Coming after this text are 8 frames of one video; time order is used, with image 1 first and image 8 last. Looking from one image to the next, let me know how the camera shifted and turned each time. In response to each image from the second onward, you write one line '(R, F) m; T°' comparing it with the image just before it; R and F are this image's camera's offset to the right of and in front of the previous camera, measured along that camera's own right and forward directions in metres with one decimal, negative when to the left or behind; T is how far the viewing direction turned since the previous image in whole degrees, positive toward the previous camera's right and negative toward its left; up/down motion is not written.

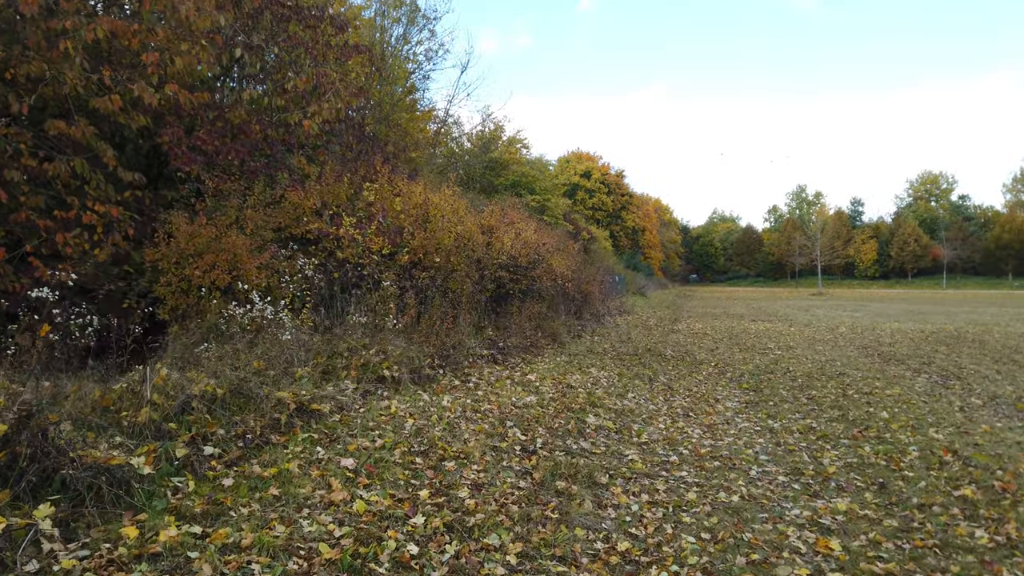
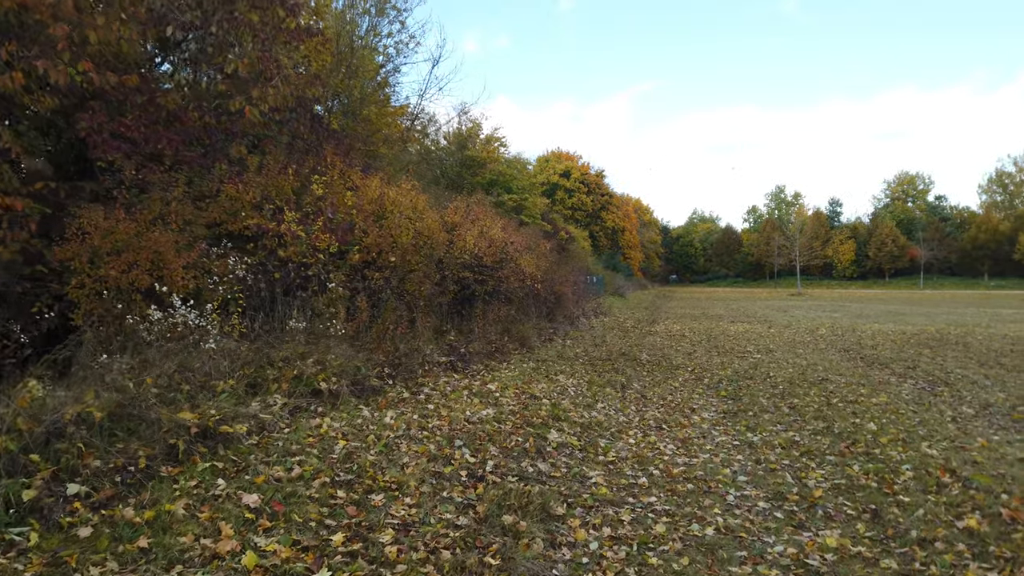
(+0.3, +0.8) m; +1°
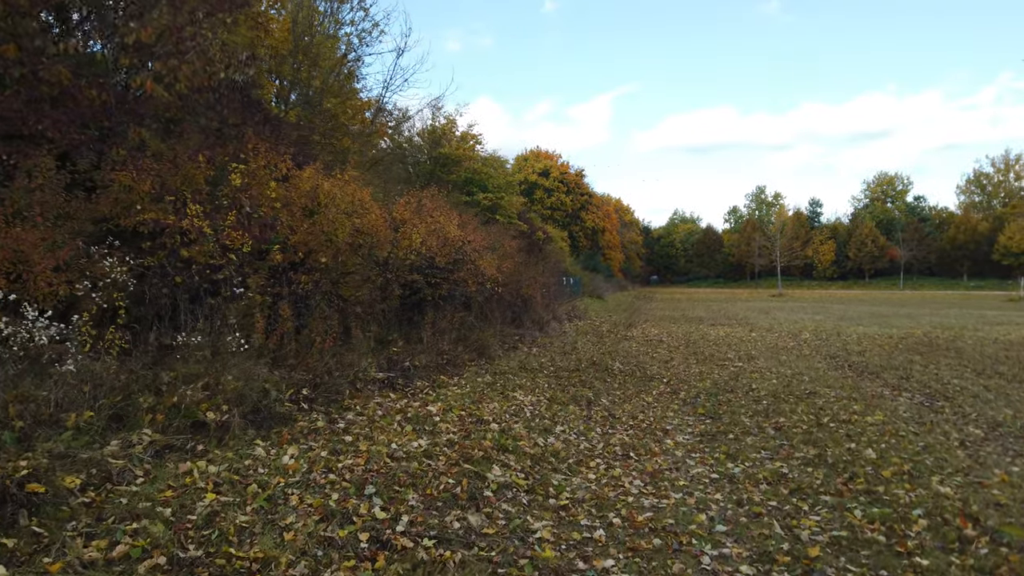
(+0.4, +1.2) m; +1°
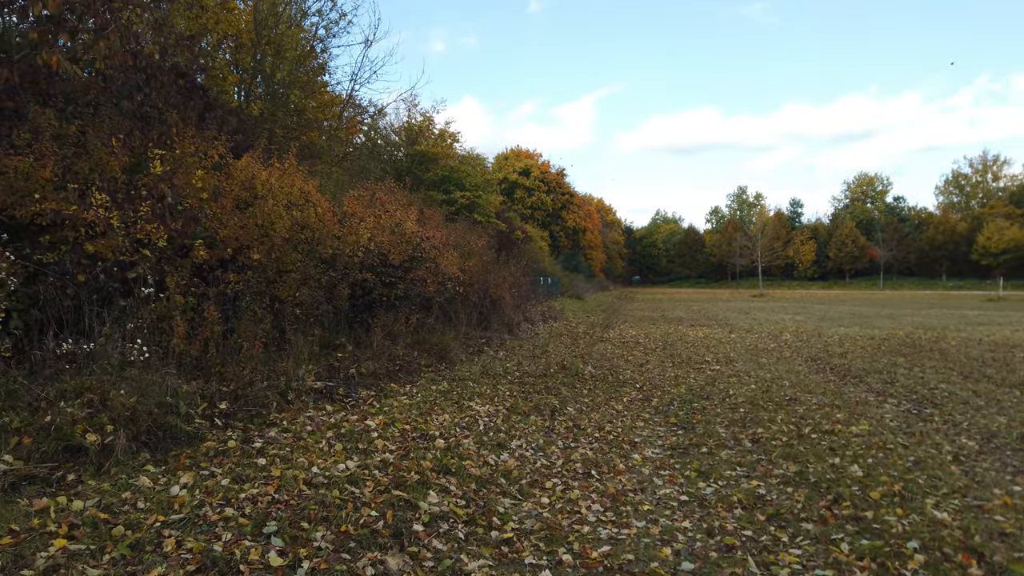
(+0.3, +0.8) m; +1°
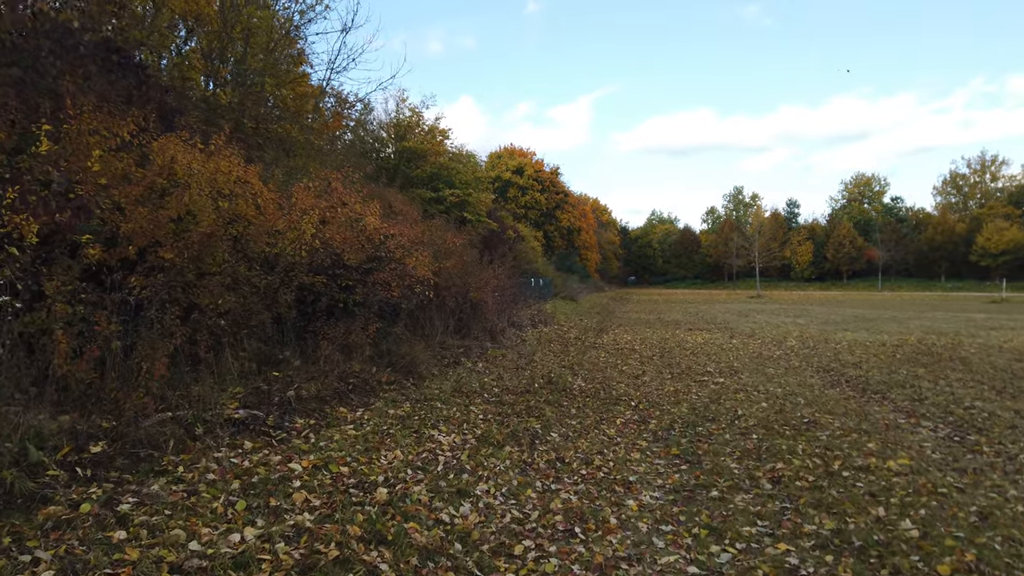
(+0.2, +1.4) m; 0°
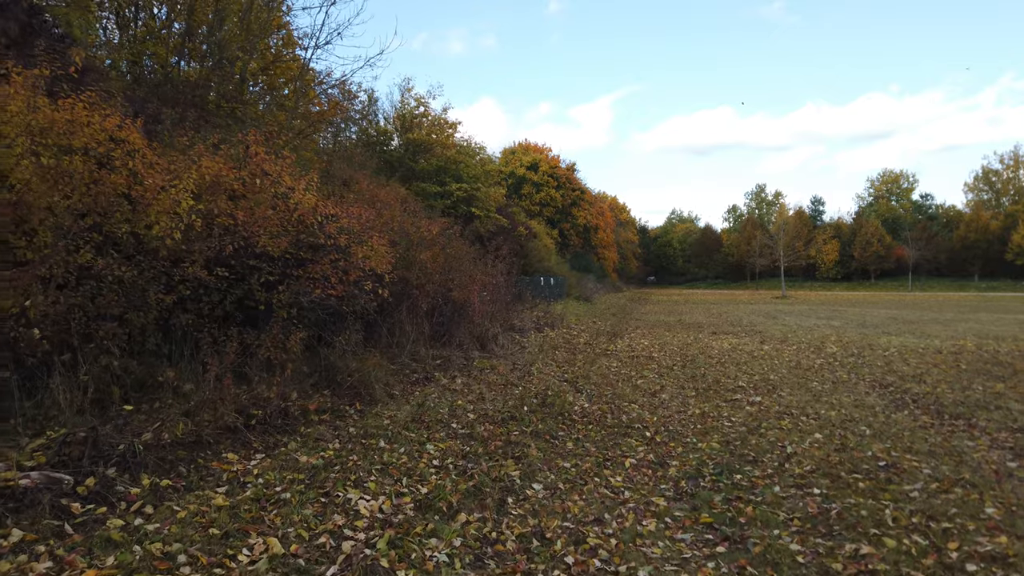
(+0.4, +2.2) m; -1°
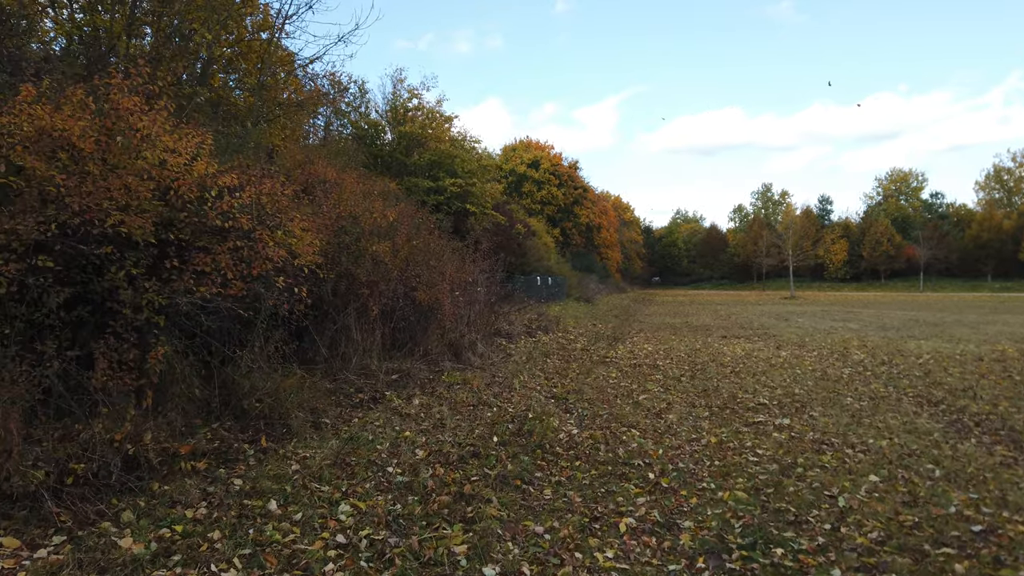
(+0.3, +1.8) m; 0°
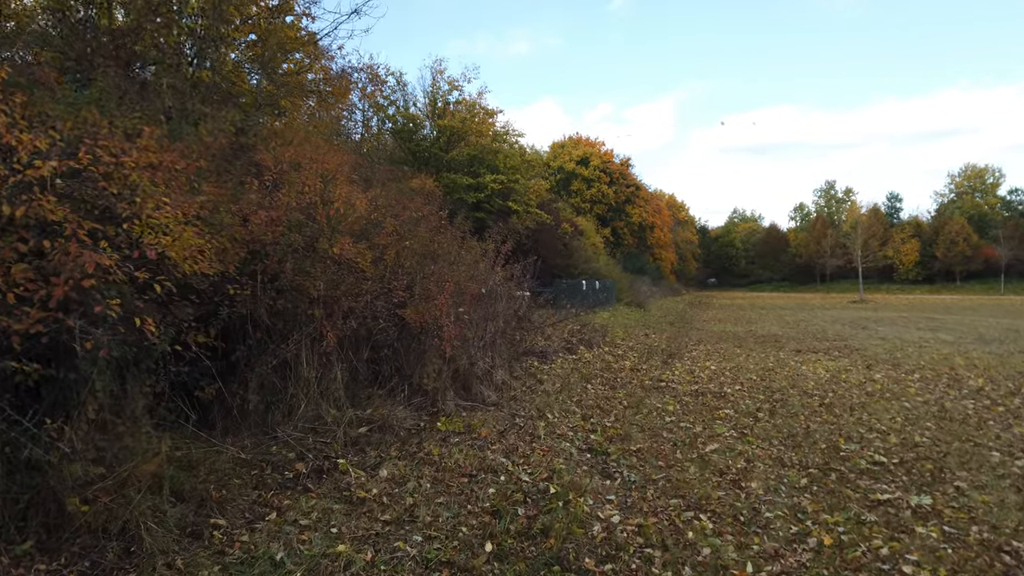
(+0.3, +2.3) m; -4°
